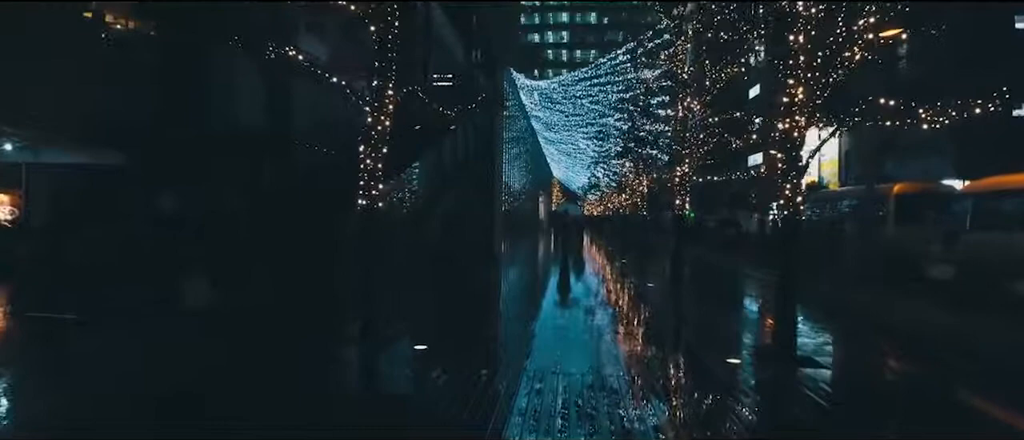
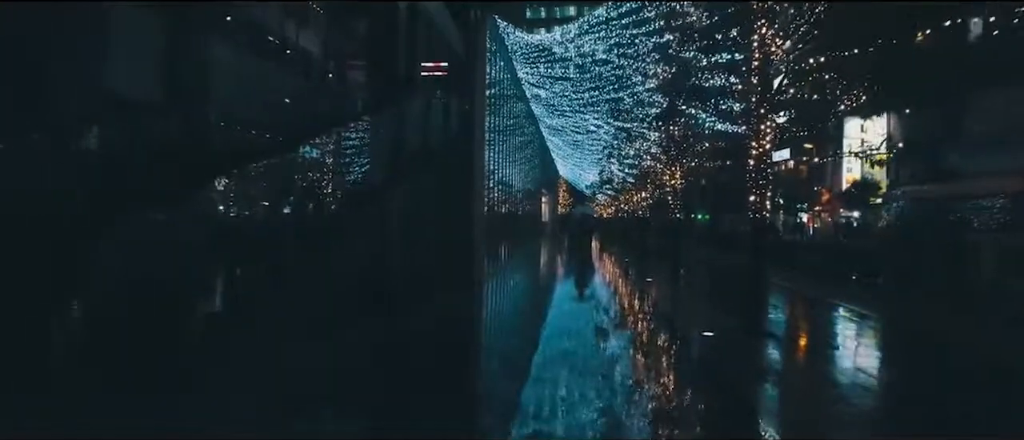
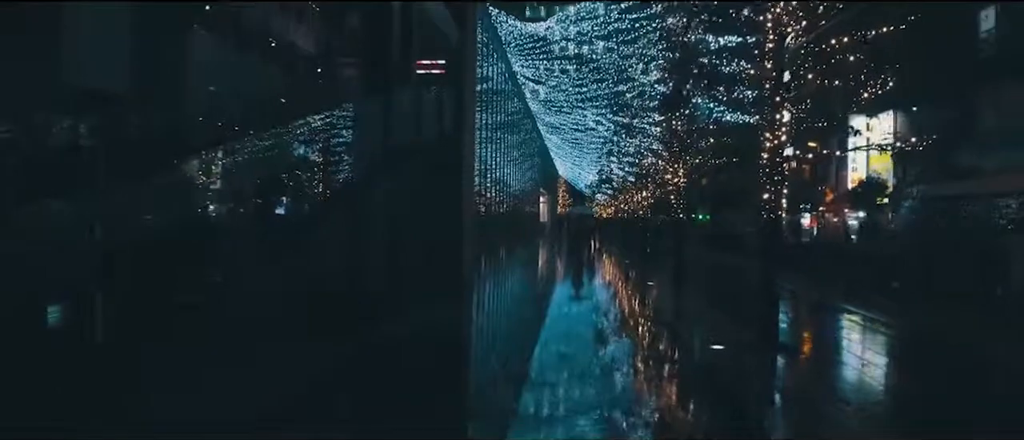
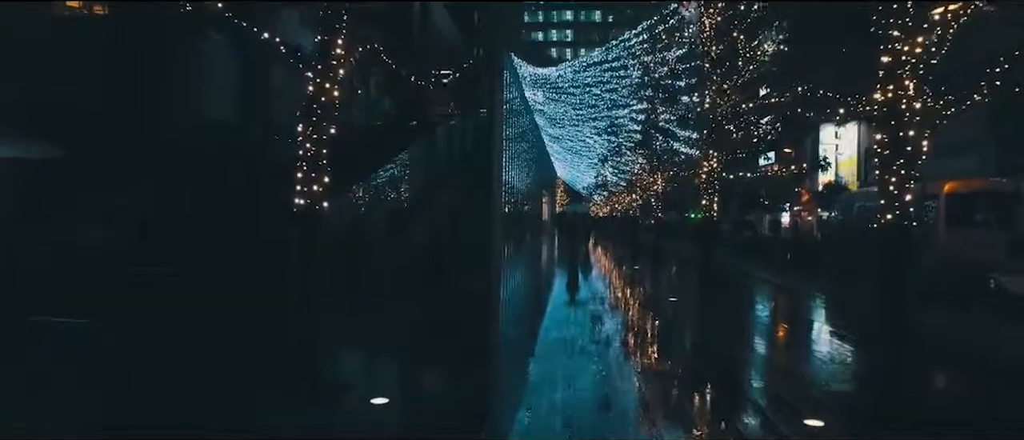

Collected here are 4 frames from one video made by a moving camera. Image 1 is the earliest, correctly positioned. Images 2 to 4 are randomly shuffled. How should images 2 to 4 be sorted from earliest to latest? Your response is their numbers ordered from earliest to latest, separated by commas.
4, 2, 3
